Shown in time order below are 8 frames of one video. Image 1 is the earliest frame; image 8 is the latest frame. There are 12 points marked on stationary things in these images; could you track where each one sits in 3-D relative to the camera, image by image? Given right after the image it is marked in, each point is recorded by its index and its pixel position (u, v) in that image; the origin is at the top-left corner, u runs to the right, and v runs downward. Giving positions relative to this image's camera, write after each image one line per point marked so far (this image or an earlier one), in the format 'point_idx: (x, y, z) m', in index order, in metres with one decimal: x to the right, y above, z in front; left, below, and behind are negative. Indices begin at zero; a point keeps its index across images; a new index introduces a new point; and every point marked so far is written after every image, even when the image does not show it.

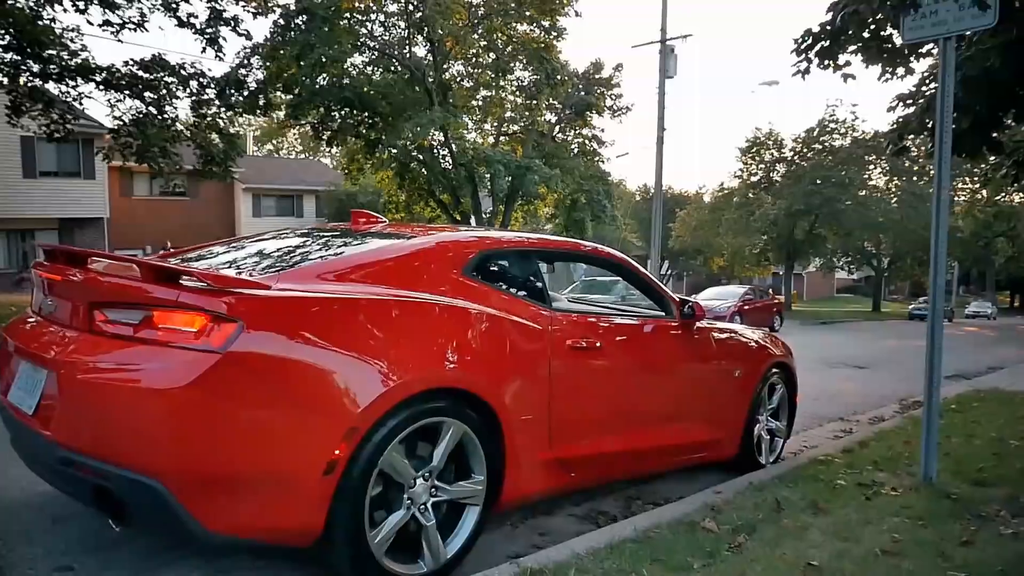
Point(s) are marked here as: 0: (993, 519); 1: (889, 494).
0: (+2.7, -1.3, +4.3) m
1: (+2.3, -1.2, +4.7) m
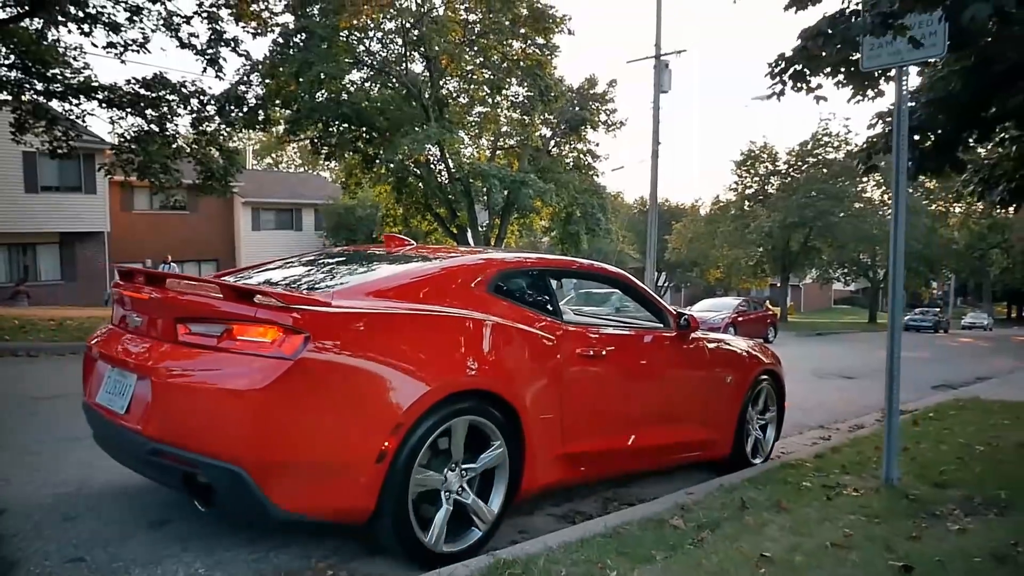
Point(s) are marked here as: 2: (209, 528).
0: (+2.5, -1.3, +4.5) m
1: (+2.2, -1.3, +5.0) m
2: (-1.7, -1.3, +4.3) m
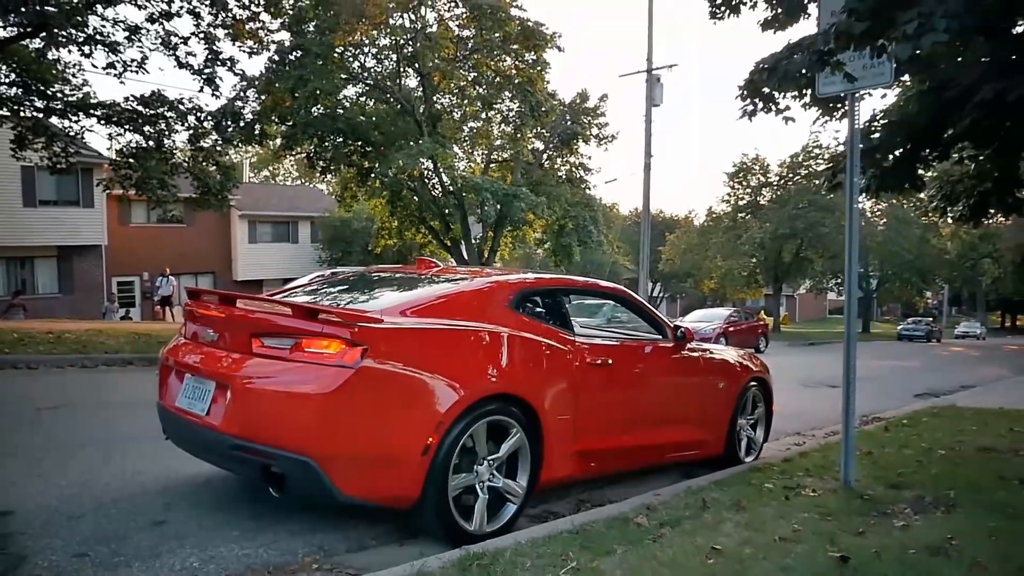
0: (+2.4, -1.4, +4.9) m
1: (+2.0, -1.4, +5.3) m
2: (-1.8, -1.4, +4.6) m
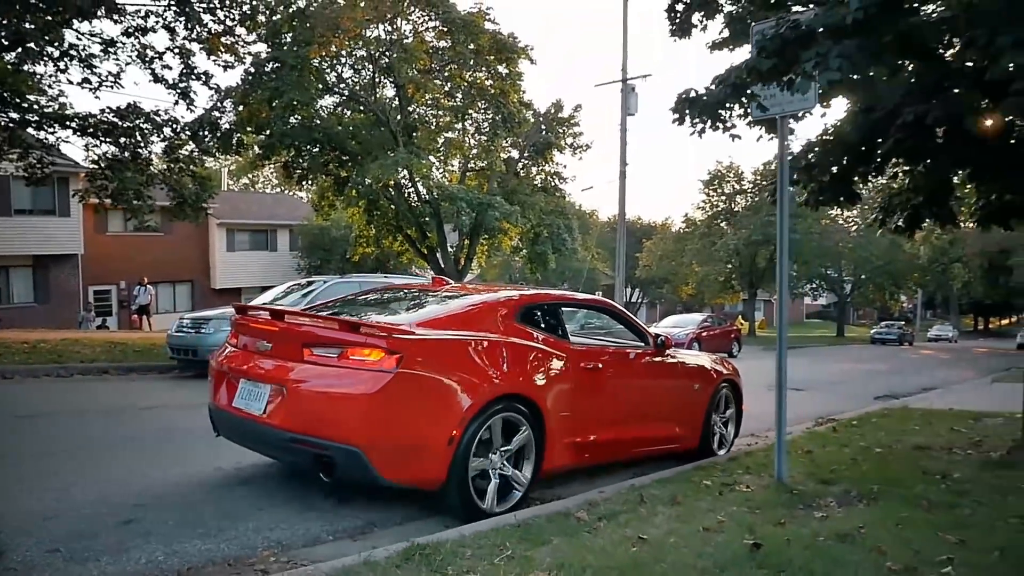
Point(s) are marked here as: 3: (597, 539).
0: (+2.1, -1.5, +5.2) m
1: (+1.7, -1.5, +5.7) m
2: (-2.2, -1.5, +4.9) m
3: (+0.5, -1.4, +4.3) m
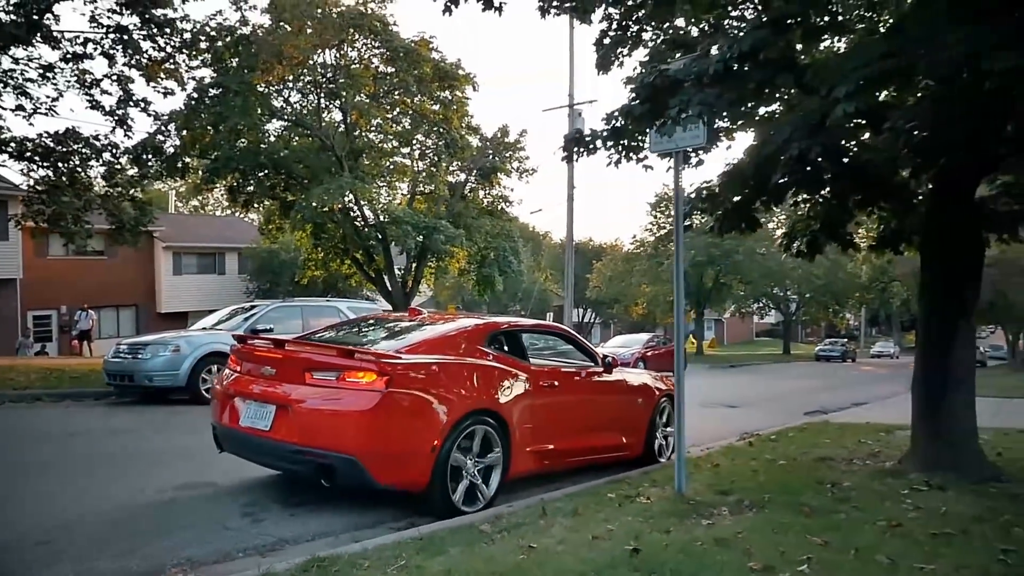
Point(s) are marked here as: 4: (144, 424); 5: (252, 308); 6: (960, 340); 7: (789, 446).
0: (+1.4, -1.7, +5.6) m
1: (+1.0, -1.7, +6.0) m
2: (-2.8, -1.7, +5.1) m
3: (-0.1, -1.5, +4.6) m
4: (-5.2, -1.9, +10.9) m
5: (-5.0, -0.3, +15.0) m
6: (+4.3, -0.5, +7.4) m
7: (+3.3, -1.9, +9.3) m
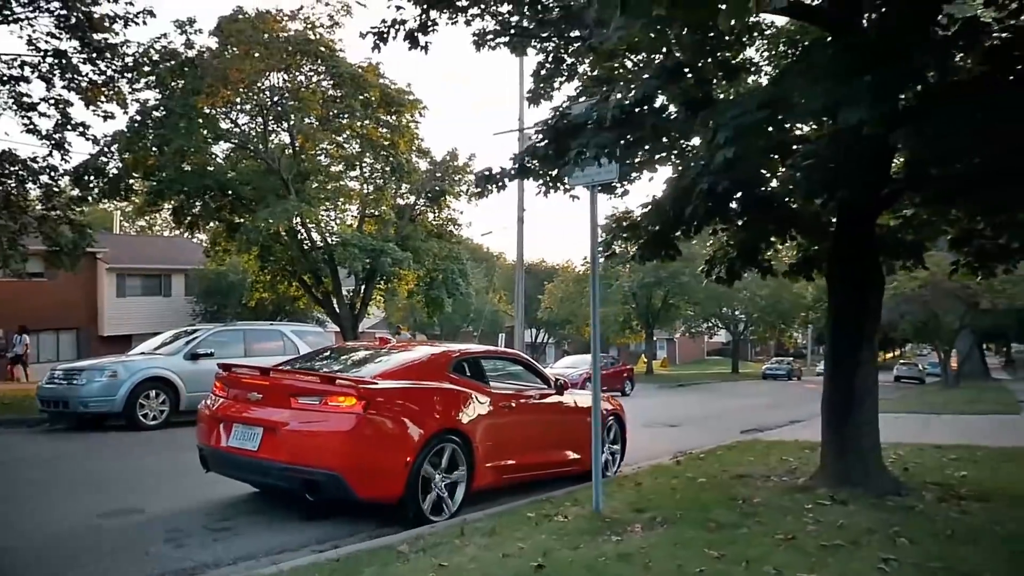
0: (+0.8, -1.9, +5.9) m
1: (+0.4, -1.9, +6.3) m
2: (-3.4, -1.9, +5.1) m
3: (-0.7, -1.7, +4.8) m
4: (-6.1, -2.3, +10.8) m
5: (-6.2, -0.8, +14.9) m
6: (+3.6, -0.7, +7.9) m
7: (+2.5, -2.2, +9.7) m
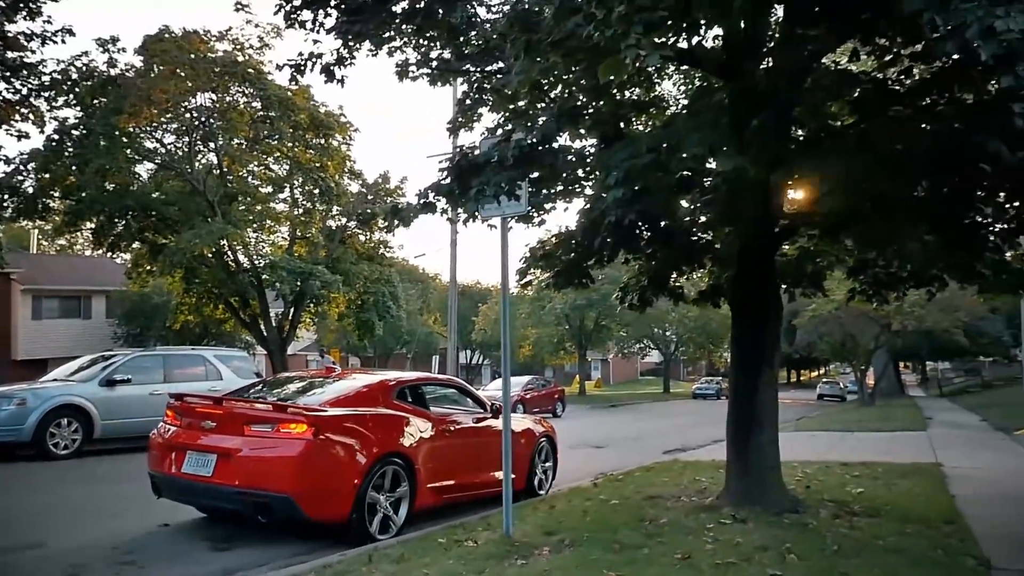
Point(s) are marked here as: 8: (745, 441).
0: (+0.1, -2.1, +6.1) m
1: (-0.4, -2.1, +6.4) m
2: (-4.0, -2.1, +5.0) m
3: (-1.3, -1.9, +4.8) m
4: (-7.2, -2.6, +10.4) m
5: (-7.6, -1.3, +14.5) m
6: (+2.7, -1.0, +8.3) m
7: (+1.5, -2.6, +10.0) m
8: (+2.5, -1.6, +8.2) m
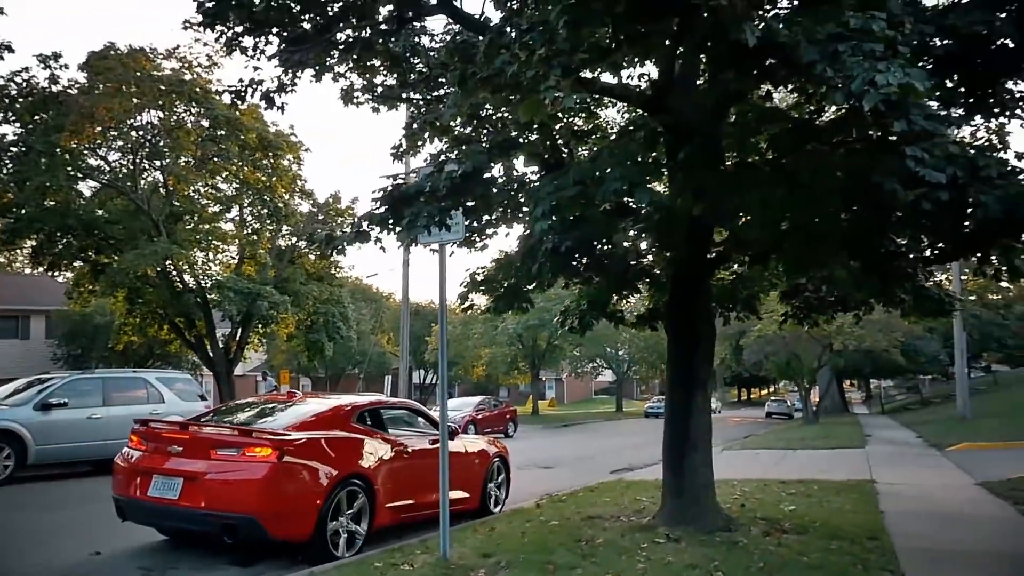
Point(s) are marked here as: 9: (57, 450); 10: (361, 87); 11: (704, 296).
0: (-0.4, -2.3, +6.2) m
1: (-0.9, -2.4, +6.5) m
2: (-4.4, -2.3, +4.8) m
3: (-1.7, -2.1, +4.8) m
4: (-7.9, -2.9, +10.1) m
5: (-8.6, -1.7, +14.1) m
6: (+2.1, -1.3, +8.5) m
7: (+0.8, -2.9, +10.1) m
8: (+1.8, -1.9, +8.4) m
9: (-8.1, -2.9, +13.7) m
10: (-1.9, +2.6, +9.9) m
11: (+2.1, -0.1, +8.6) m
